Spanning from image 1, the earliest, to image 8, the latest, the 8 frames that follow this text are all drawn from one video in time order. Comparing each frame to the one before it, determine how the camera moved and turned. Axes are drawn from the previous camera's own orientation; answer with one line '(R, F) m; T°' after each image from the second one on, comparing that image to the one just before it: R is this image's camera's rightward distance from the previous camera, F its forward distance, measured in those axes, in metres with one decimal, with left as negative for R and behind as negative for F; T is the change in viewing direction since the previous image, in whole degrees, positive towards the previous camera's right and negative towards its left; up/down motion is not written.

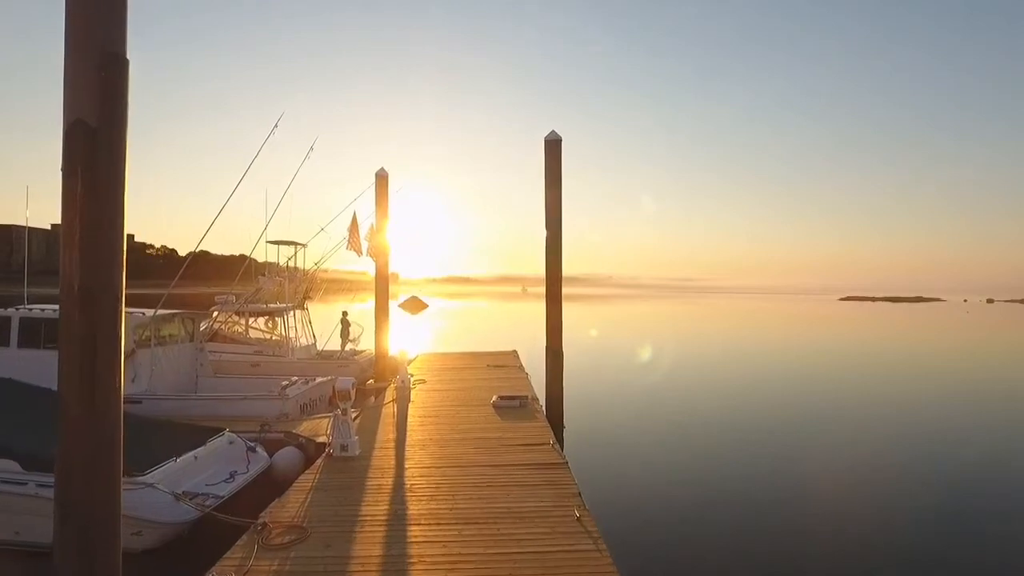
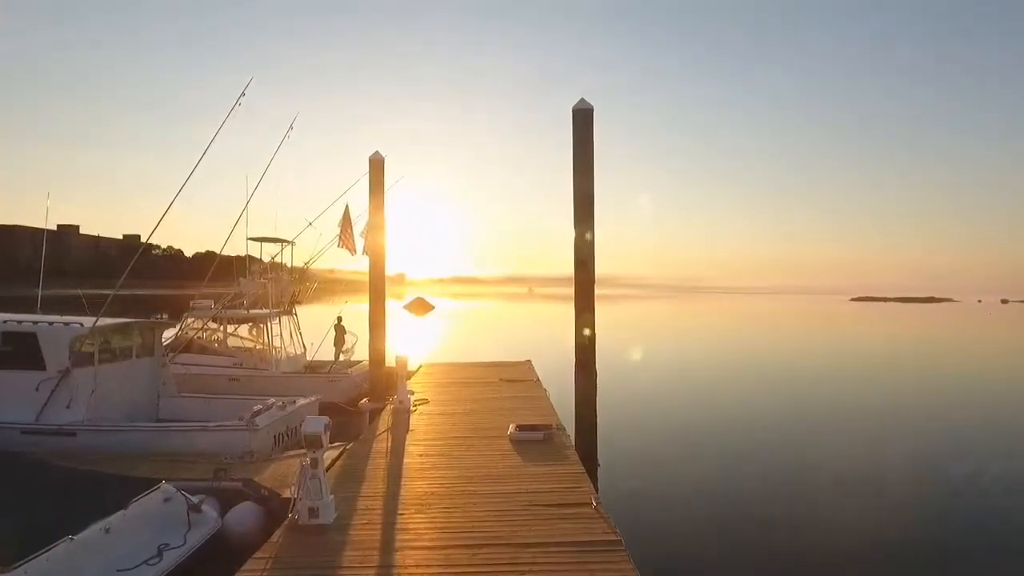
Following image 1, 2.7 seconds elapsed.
(-0.2, +1.9) m; 0°
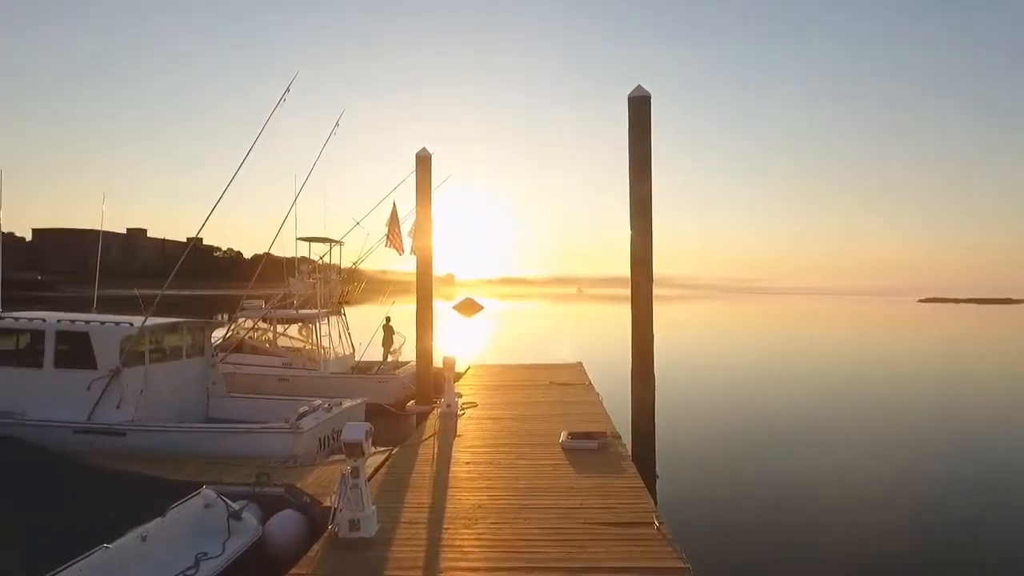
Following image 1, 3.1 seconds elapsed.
(0.0, +0.4) m; -4°
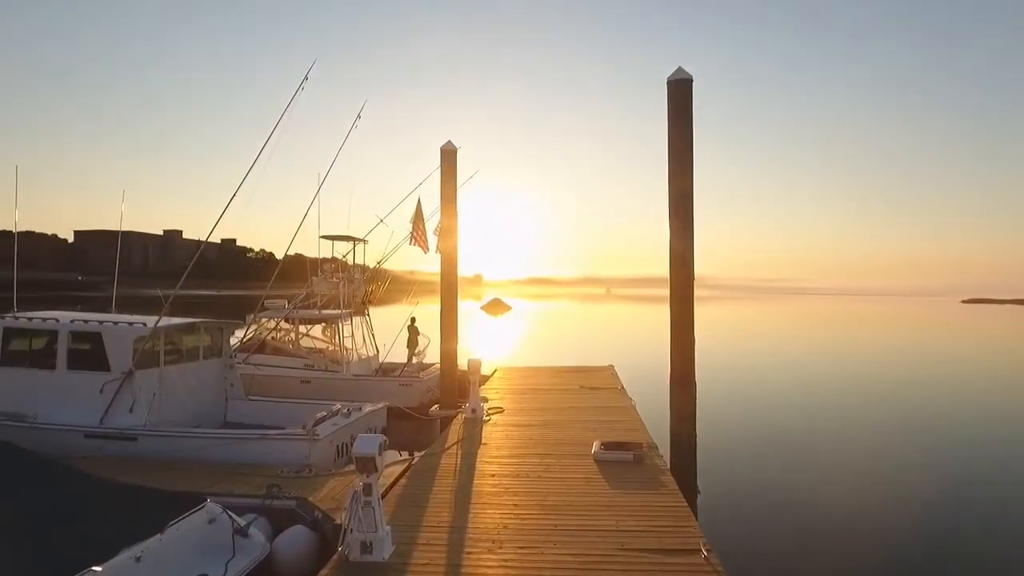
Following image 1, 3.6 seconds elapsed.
(0.0, +0.5) m; -2°
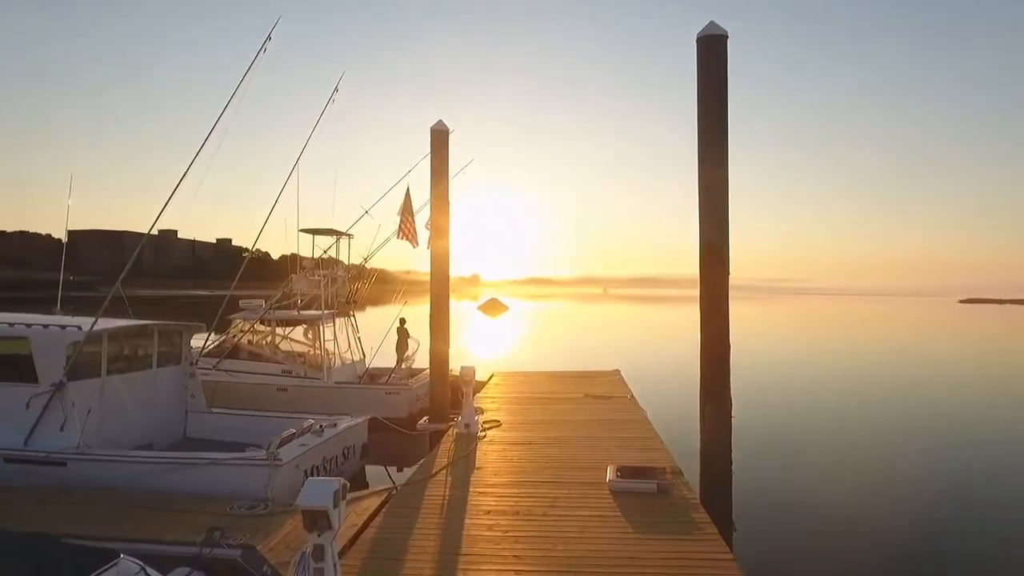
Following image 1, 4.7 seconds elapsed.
(0.0, +1.1) m; 0°
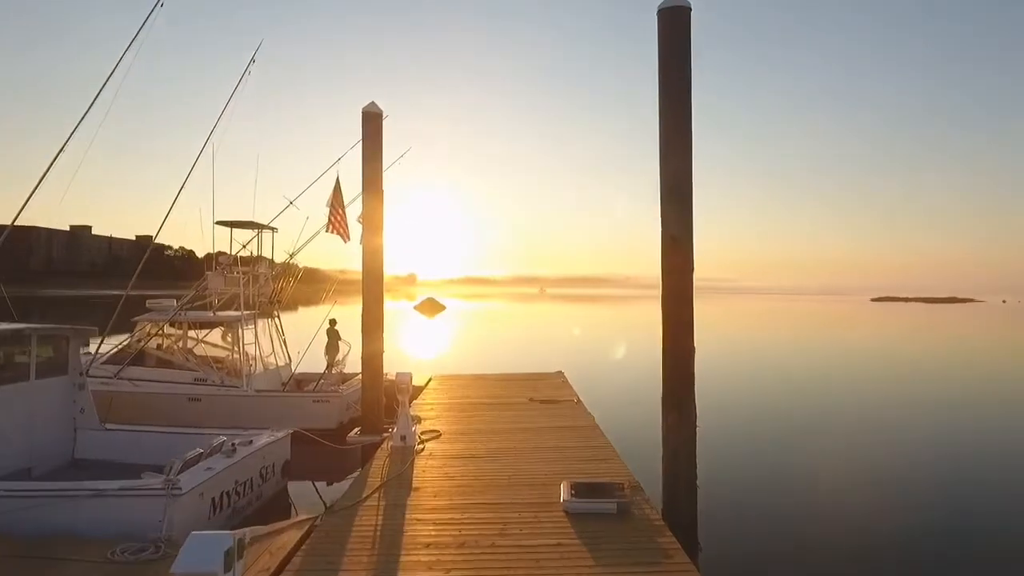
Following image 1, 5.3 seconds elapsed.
(0.0, +0.7) m; +5°
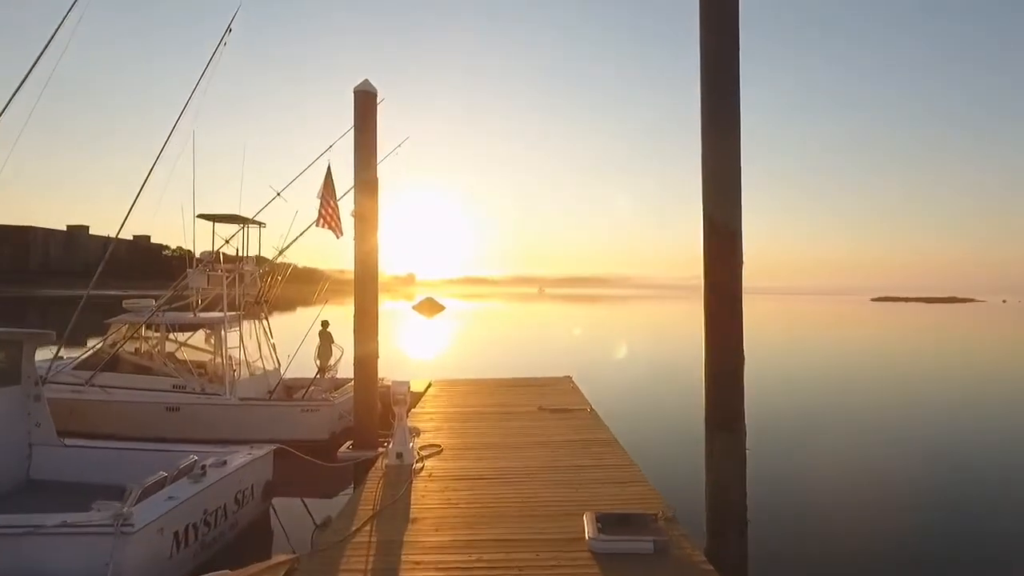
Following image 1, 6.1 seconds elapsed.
(-0.1, +0.8) m; 0°
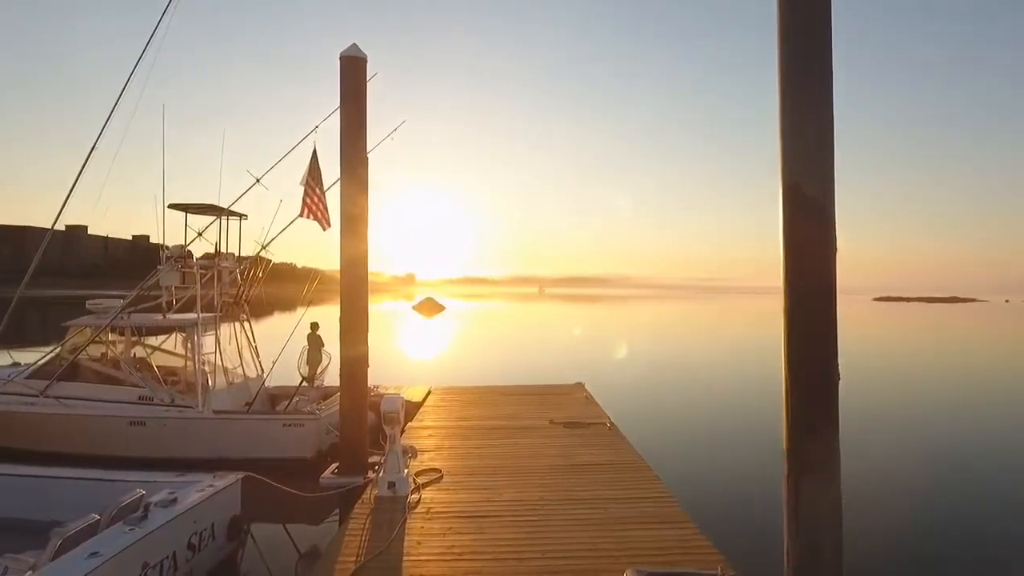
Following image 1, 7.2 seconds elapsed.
(-0.1, +1.1) m; 0°
